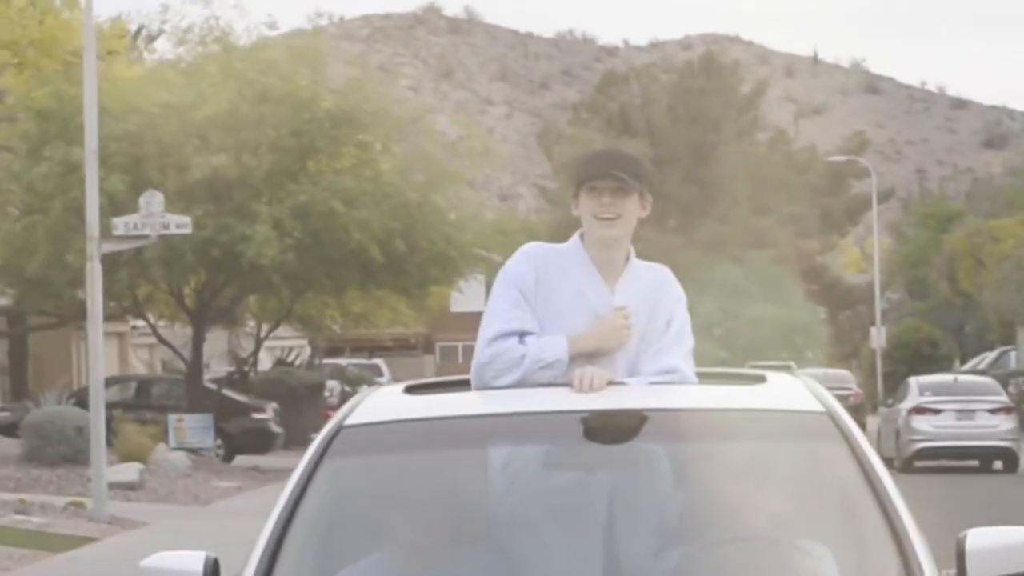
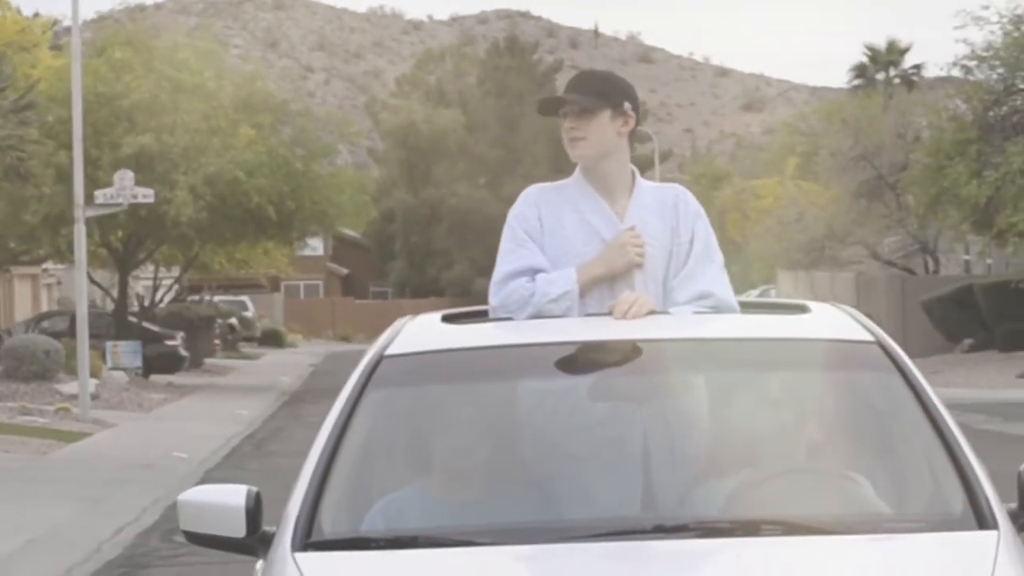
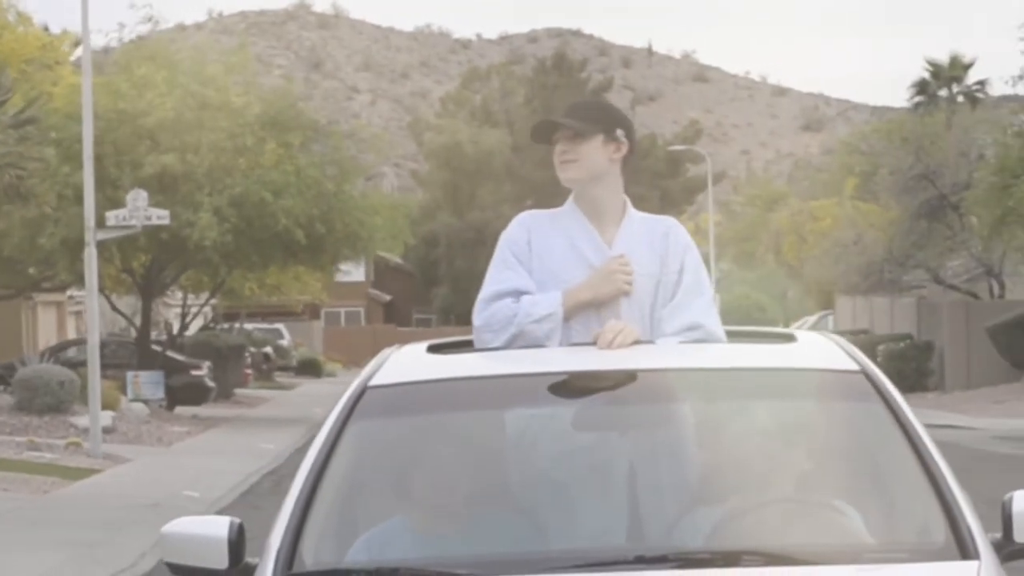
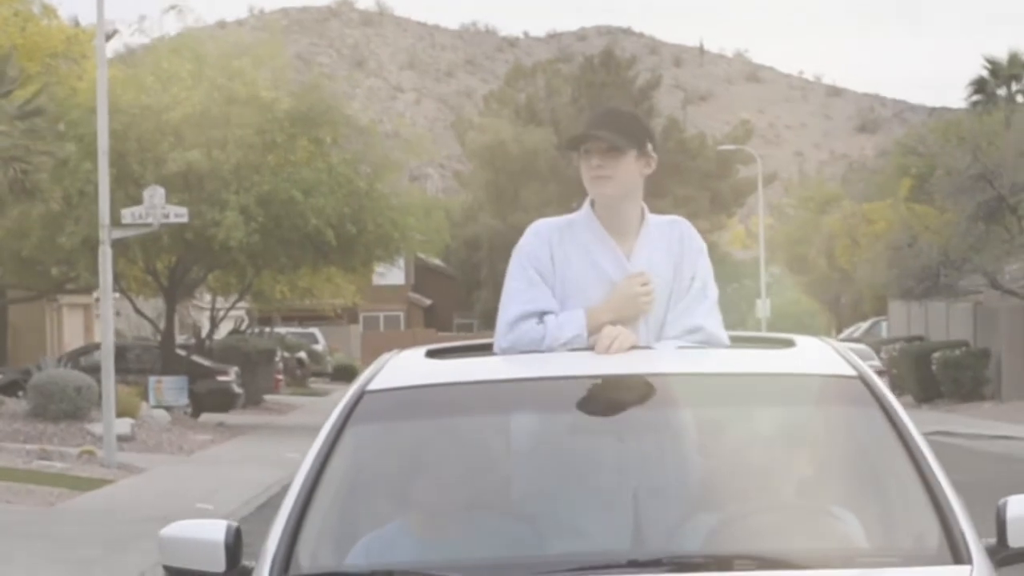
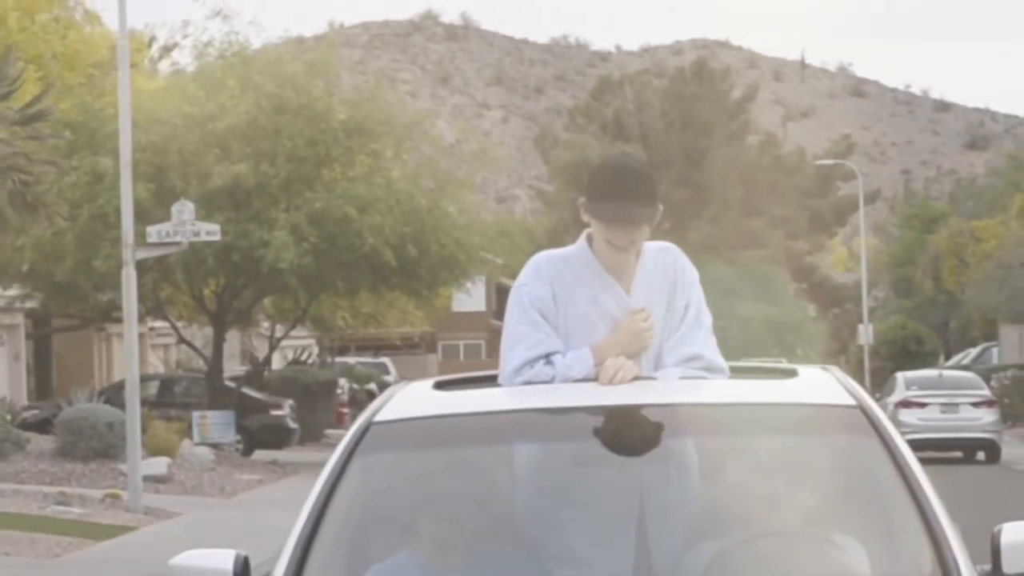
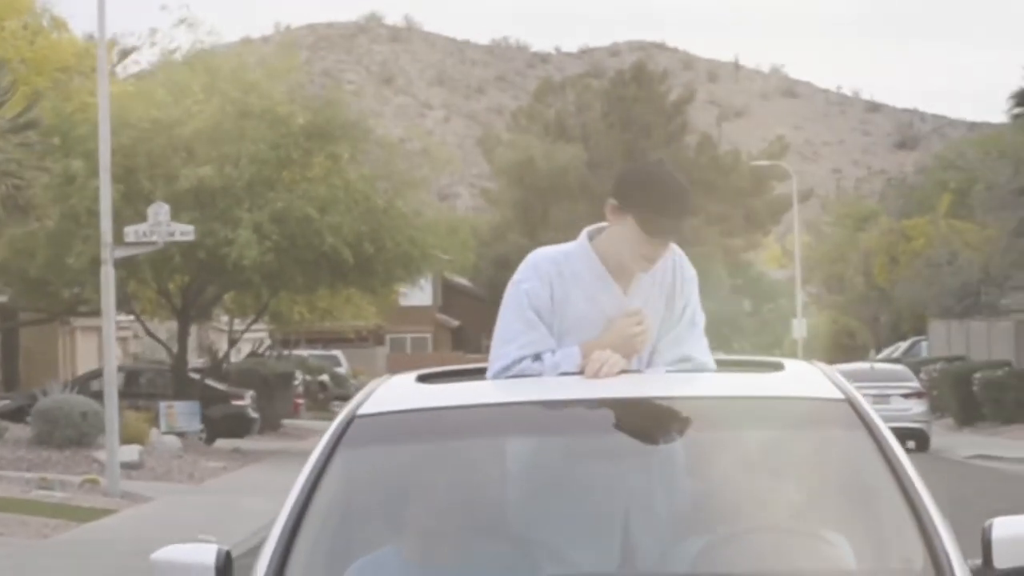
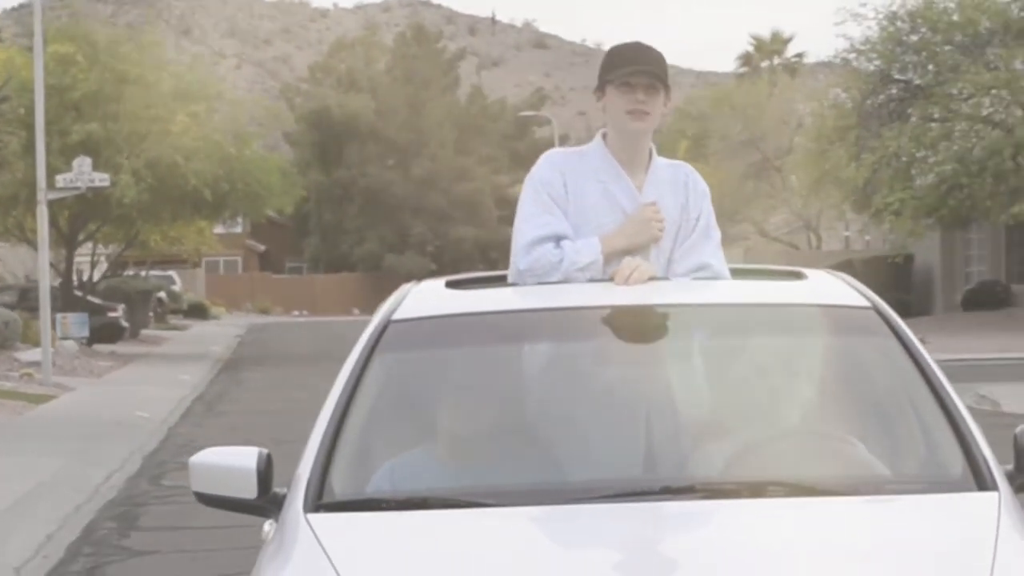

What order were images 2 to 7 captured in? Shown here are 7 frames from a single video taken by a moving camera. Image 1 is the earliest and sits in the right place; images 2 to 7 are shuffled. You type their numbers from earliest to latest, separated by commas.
5, 6, 4, 3, 2, 7
